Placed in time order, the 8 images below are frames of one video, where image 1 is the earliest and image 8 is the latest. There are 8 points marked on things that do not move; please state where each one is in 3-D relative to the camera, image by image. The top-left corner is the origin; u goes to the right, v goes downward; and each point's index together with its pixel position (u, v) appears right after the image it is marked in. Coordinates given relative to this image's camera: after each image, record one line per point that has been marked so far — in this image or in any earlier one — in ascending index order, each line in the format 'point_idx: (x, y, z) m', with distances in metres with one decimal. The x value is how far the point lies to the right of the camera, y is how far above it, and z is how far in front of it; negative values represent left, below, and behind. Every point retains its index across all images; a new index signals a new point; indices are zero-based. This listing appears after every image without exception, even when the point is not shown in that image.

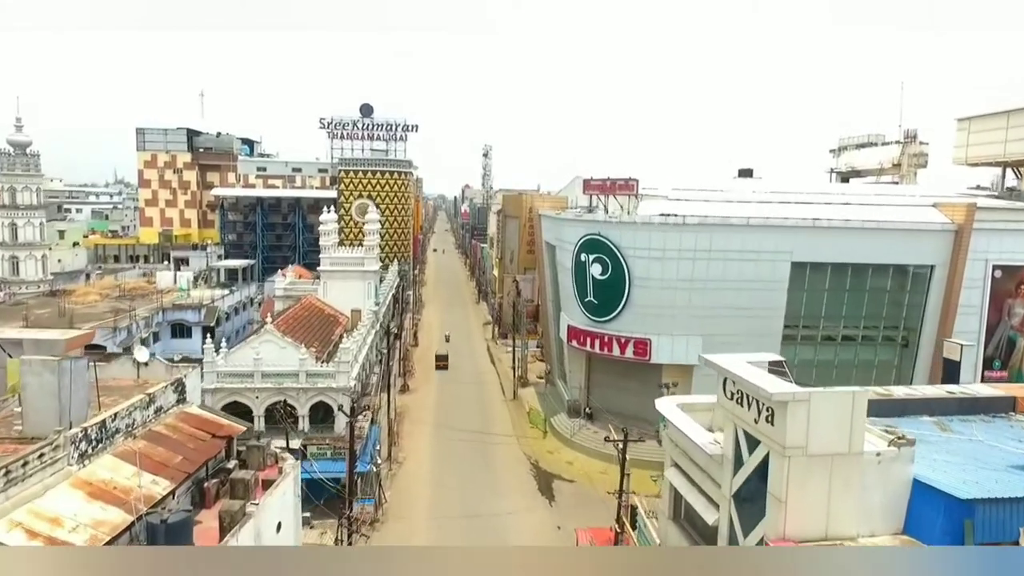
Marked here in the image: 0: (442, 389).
0: (-2.2, -3.2, +16.6) m
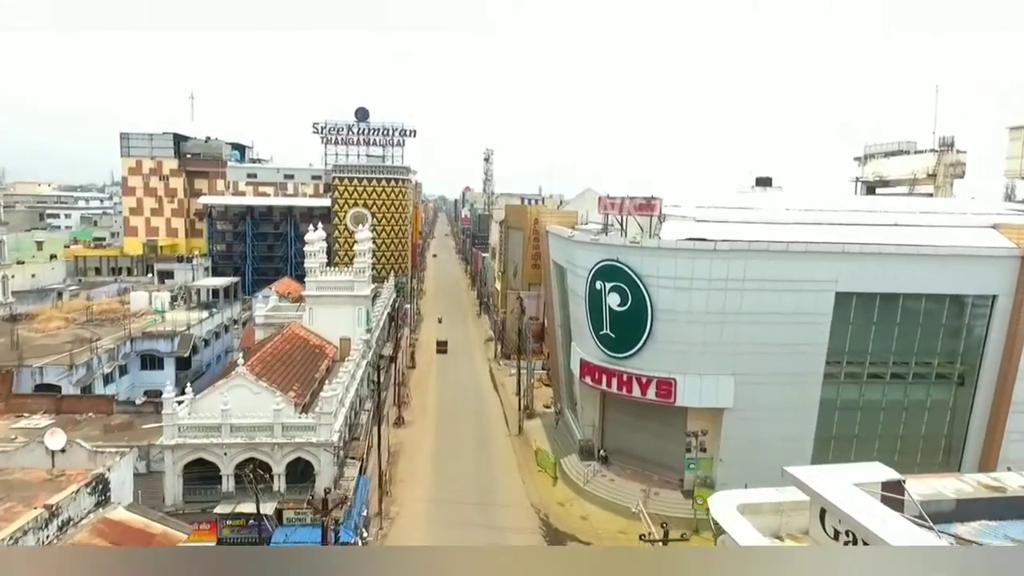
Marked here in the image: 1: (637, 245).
0: (-2.0, -3.8, +15.3) m
1: (+2.4, +0.8, +10.1) m
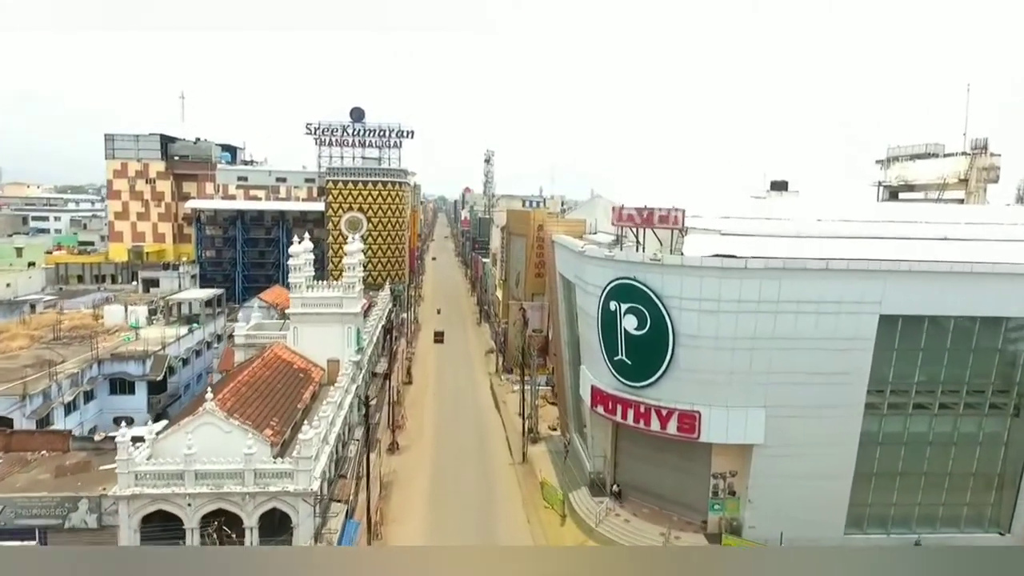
0: (-2.0, -4.2, +14.2) m
1: (+2.5, +0.4, +9.0) m
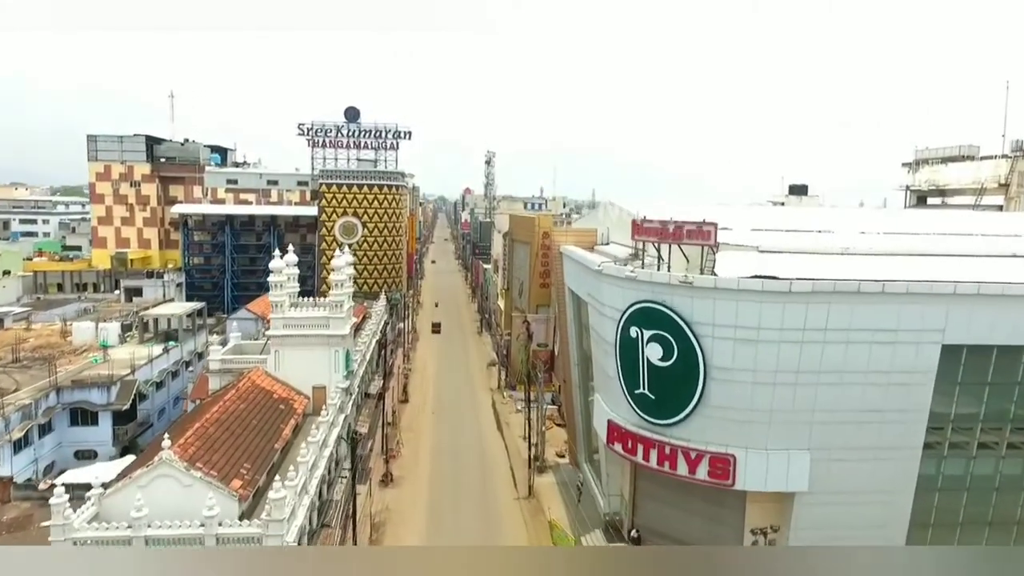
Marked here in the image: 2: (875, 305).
0: (-1.9, -4.5, +13.0) m
1: (+2.6, +0.1, +7.8) m
2: (+5.2, -0.3, +7.6) m
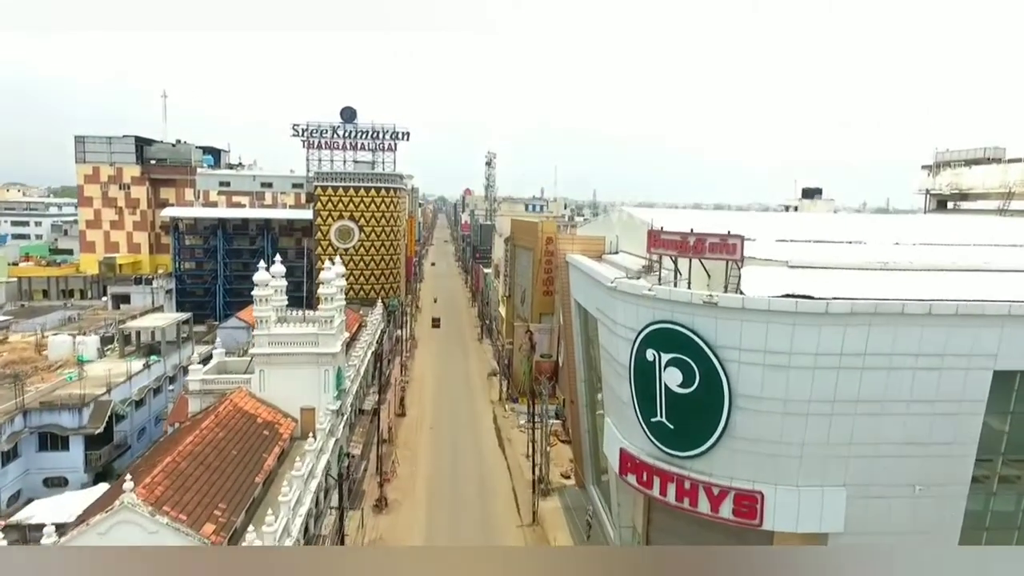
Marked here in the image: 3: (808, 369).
0: (-1.8, -4.8, +12.2) m
1: (+2.7, -0.2, +7.0) m
2: (+5.3, -0.5, +6.8) m
3: (+3.9, -1.1, +6.9) m
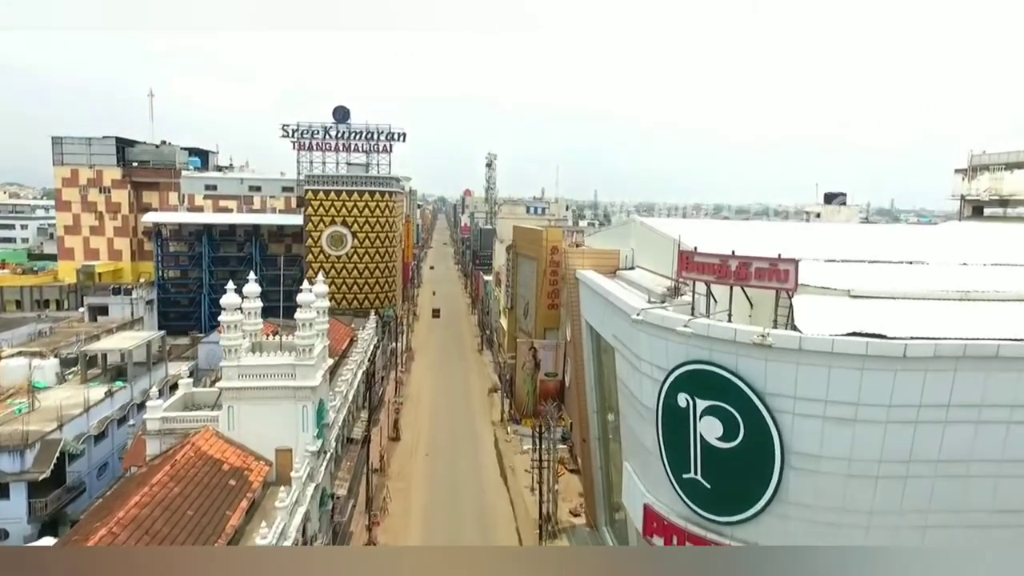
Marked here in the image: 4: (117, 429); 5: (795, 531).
0: (-1.7, -5.2, +11.0) m
1: (+2.7, -0.6, +5.8) m
2: (+5.3, -0.9, +5.6) m
3: (+3.9, -1.4, +5.7) m
4: (-8.2, -2.9, +11.1) m
5: (+3.2, -2.8, +6.1) m
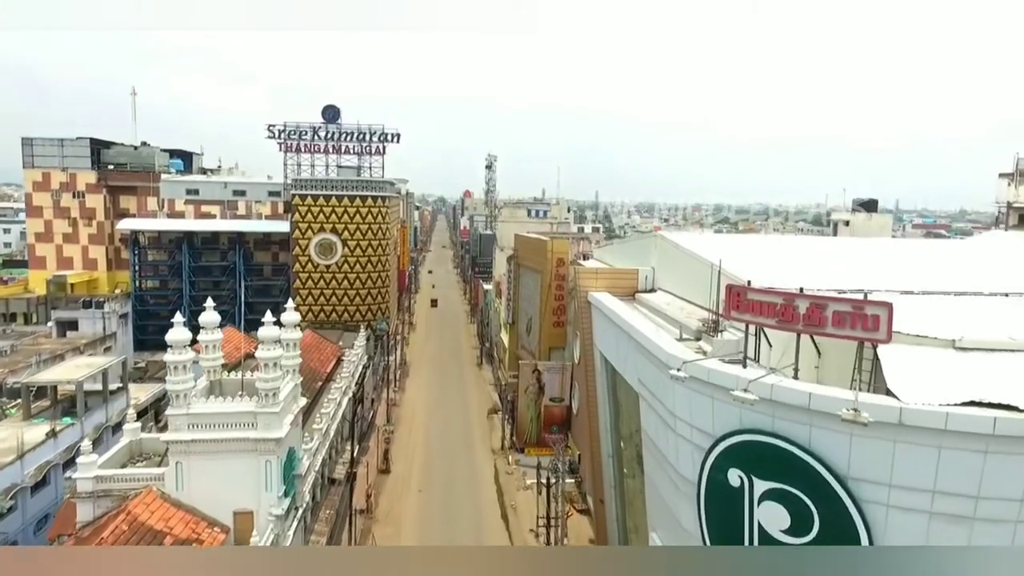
0: (-1.7, -5.6, +9.6) m
1: (+2.8, -1.0, +4.4) m
2: (+5.4, -1.3, +4.2) m
3: (+4.0, -1.9, +4.3) m
4: (-8.1, -3.3, +9.7) m
5: (+3.3, -3.2, +4.7) m
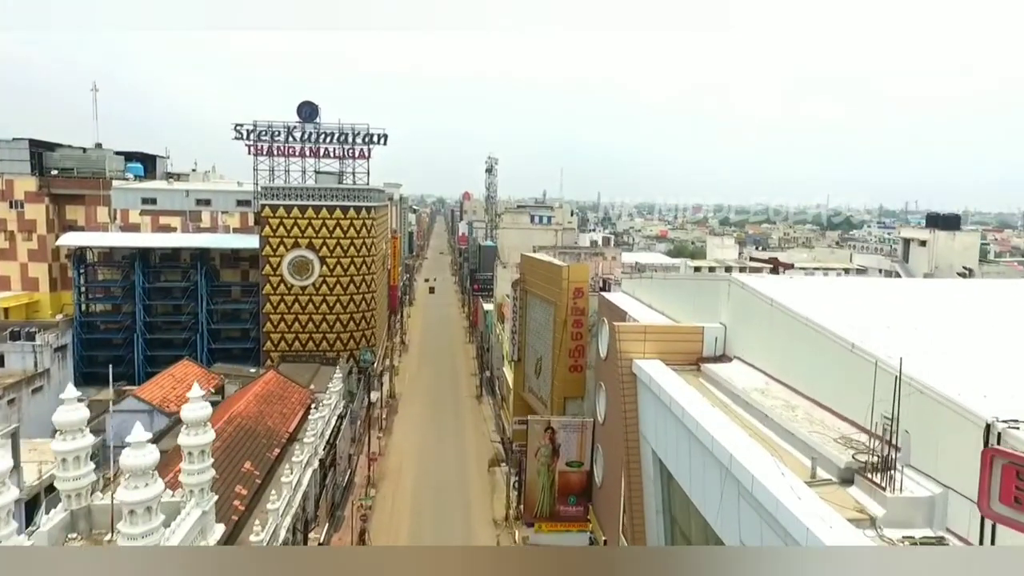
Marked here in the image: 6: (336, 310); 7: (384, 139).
0: (-1.5, -6.5, +6.9) m
1: (+2.9, -1.9, +1.7) m
2: (+5.6, -2.2, +1.5) m
3: (+4.1, -2.7, +1.5) m
4: (-8.0, -4.1, +7.0) m
5: (+3.4, -4.0, +1.9) m
6: (-6.0, -0.7, +17.8) m
7: (-4.3, +5.0, +17.9) m
